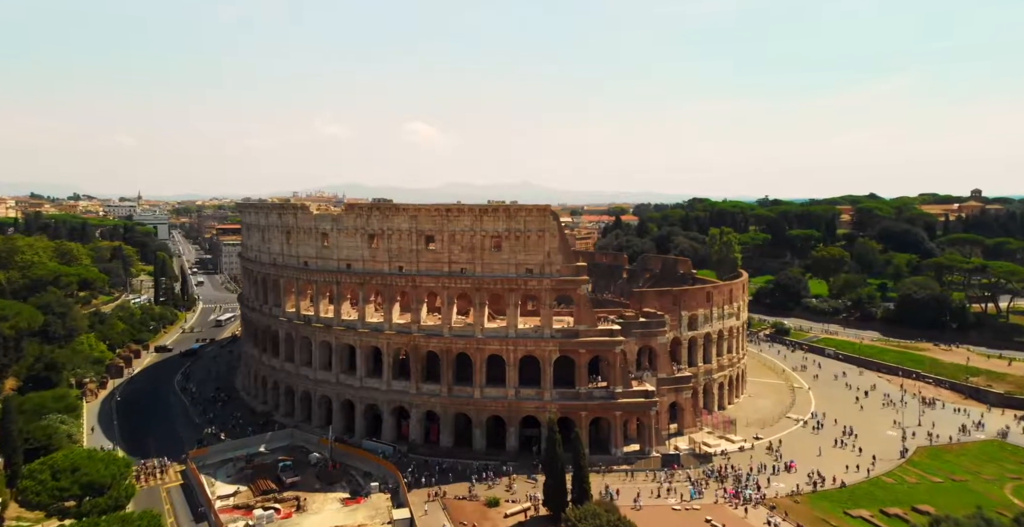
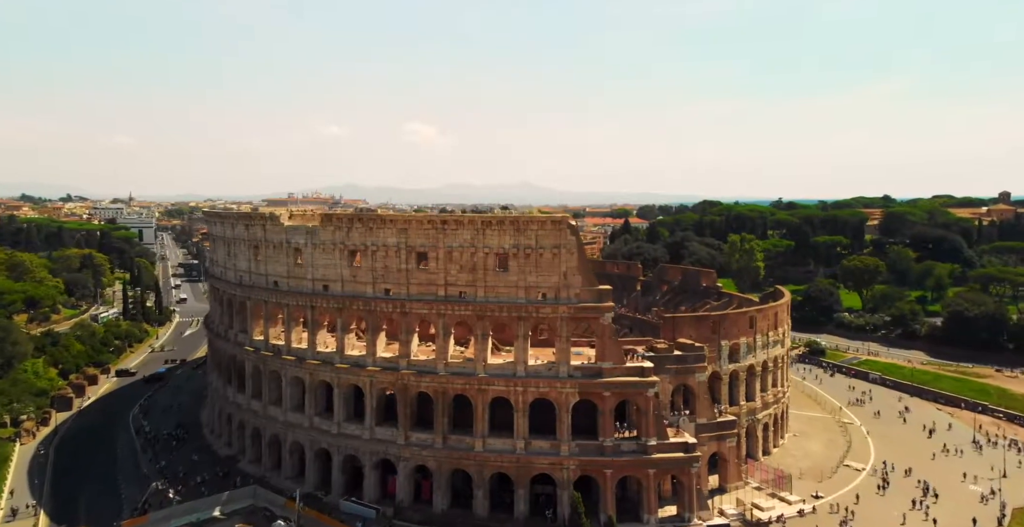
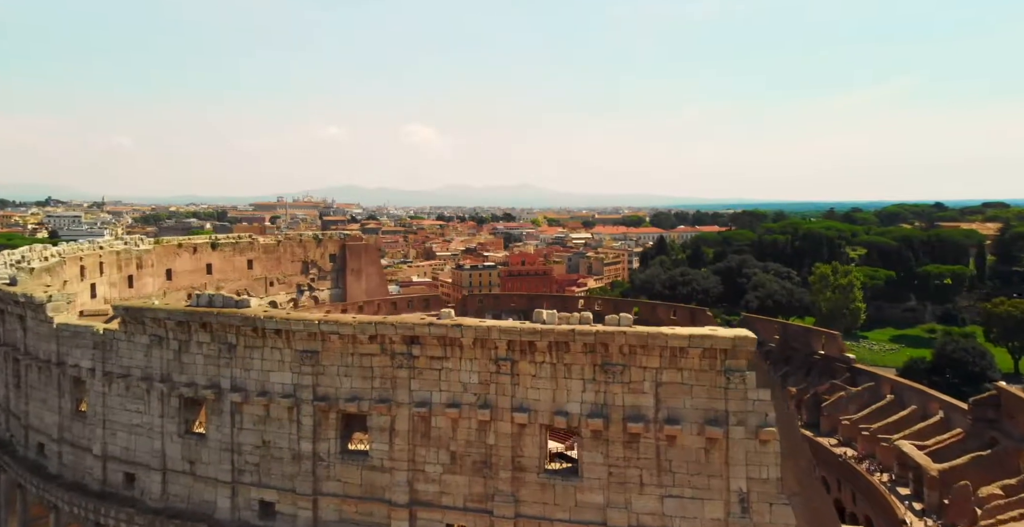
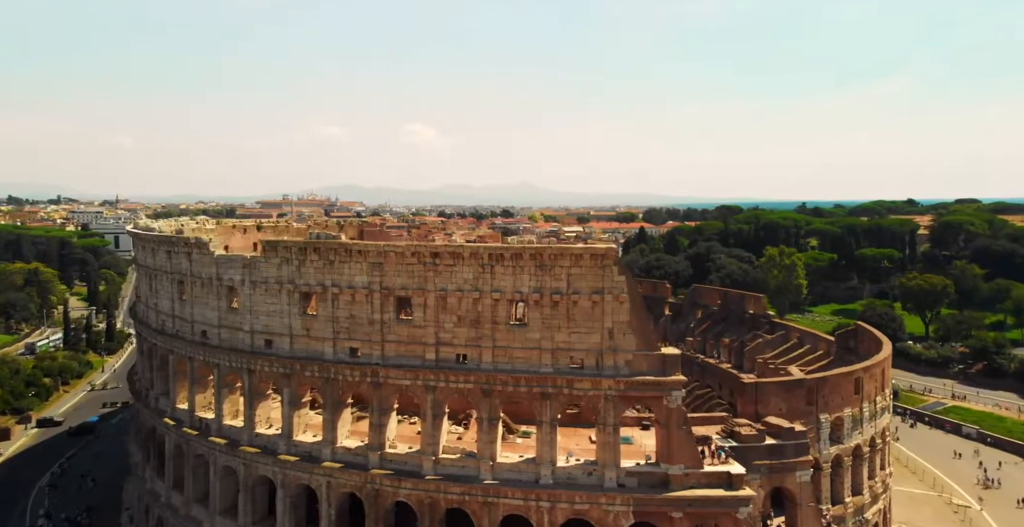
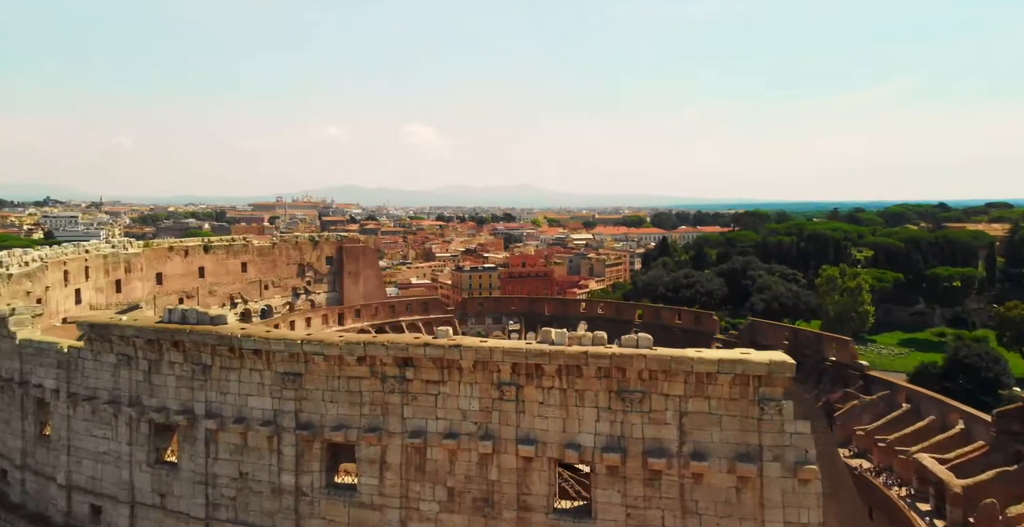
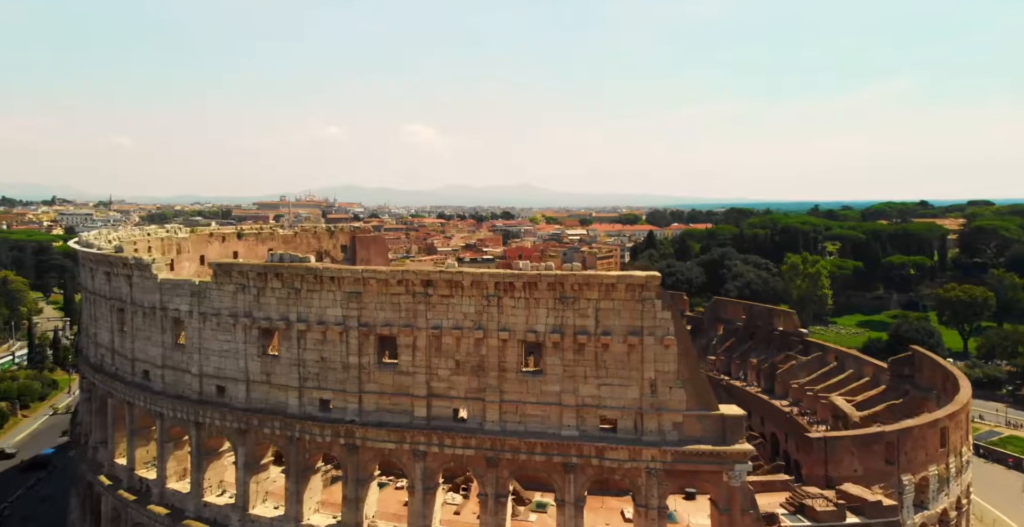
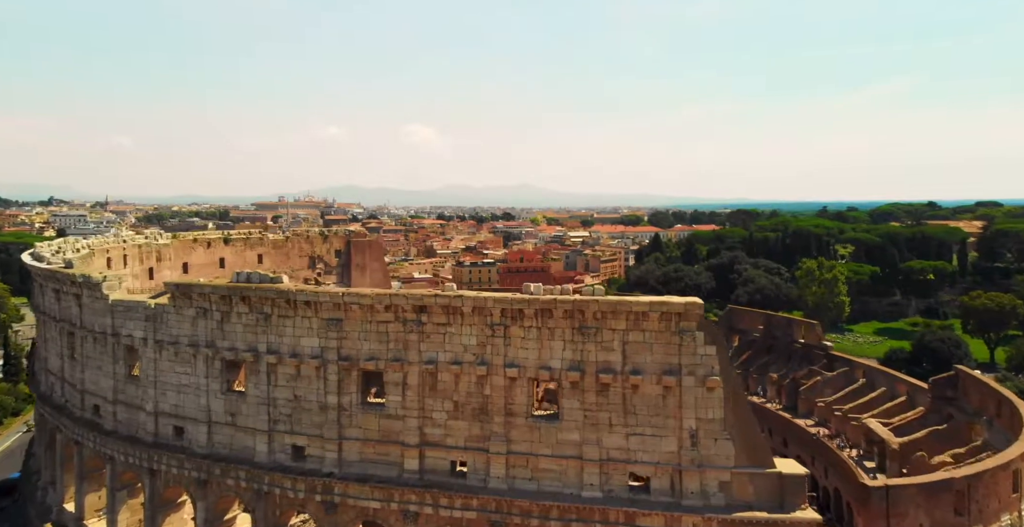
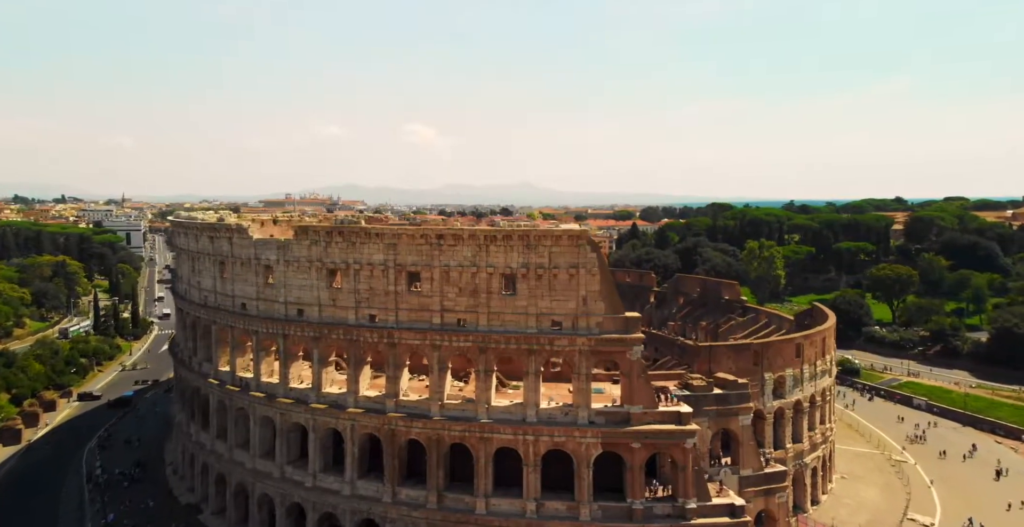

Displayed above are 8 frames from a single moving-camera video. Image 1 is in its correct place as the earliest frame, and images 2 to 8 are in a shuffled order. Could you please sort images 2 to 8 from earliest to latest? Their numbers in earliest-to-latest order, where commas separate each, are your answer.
2, 8, 4, 6, 7, 3, 5
